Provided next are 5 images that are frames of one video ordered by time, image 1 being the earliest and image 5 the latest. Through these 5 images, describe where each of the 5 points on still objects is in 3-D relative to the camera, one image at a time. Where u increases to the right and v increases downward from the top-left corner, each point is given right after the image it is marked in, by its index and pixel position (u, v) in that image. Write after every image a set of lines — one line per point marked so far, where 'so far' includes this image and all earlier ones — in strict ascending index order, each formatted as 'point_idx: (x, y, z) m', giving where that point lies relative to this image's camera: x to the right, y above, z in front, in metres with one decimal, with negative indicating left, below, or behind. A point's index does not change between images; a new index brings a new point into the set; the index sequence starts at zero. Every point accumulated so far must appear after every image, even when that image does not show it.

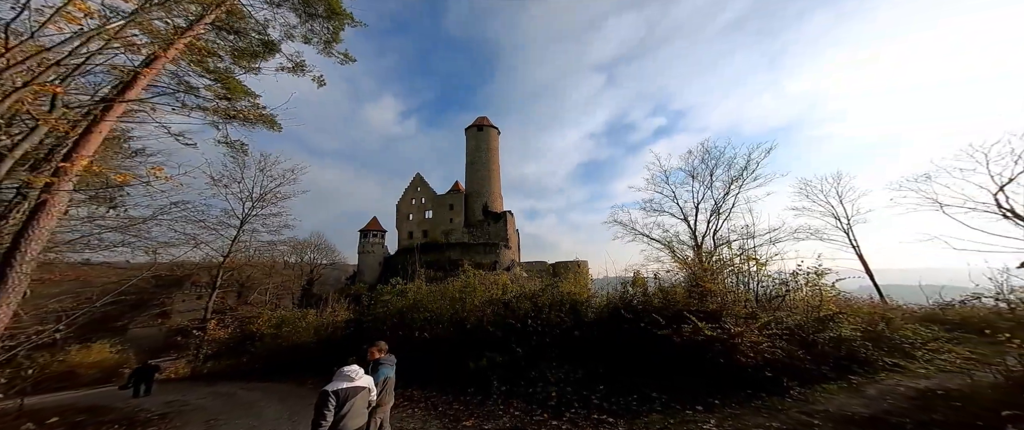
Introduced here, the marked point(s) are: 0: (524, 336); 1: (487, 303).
0: (+0.3, -2.9, +7.2) m
1: (-0.7, -2.3, +7.9) m
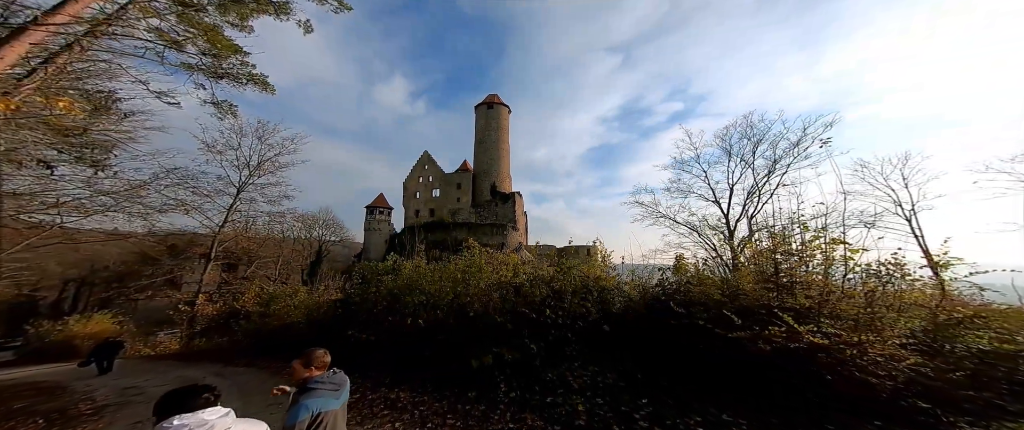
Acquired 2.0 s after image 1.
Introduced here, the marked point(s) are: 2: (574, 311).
0: (+0.6, -2.2, +5.8) m
1: (-0.4, -1.5, +6.5) m
2: (+1.1, -1.8, +5.7) m
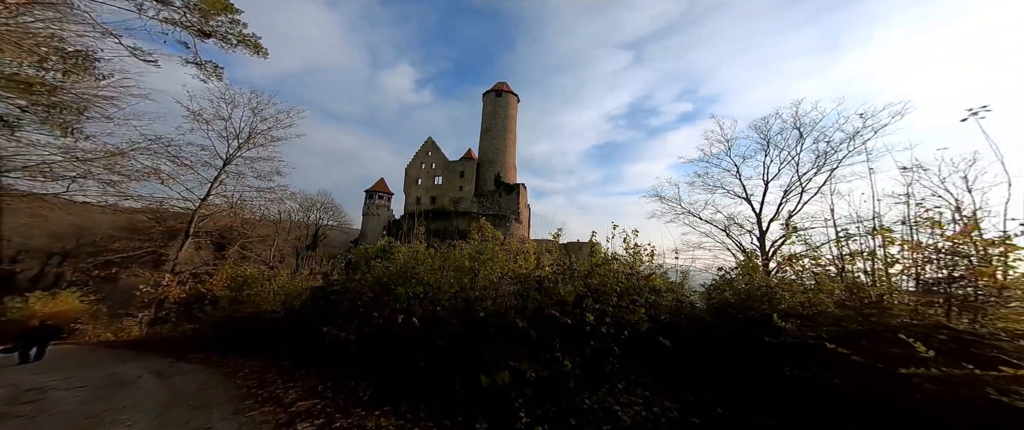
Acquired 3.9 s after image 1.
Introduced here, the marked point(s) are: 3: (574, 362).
0: (+0.9, -1.7, +4.3) m
1: (0.0, -1.1, +5.0) m
2: (+1.5, -1.4, +4.2) m
3: (+0.8, -2.0, +4.1) m
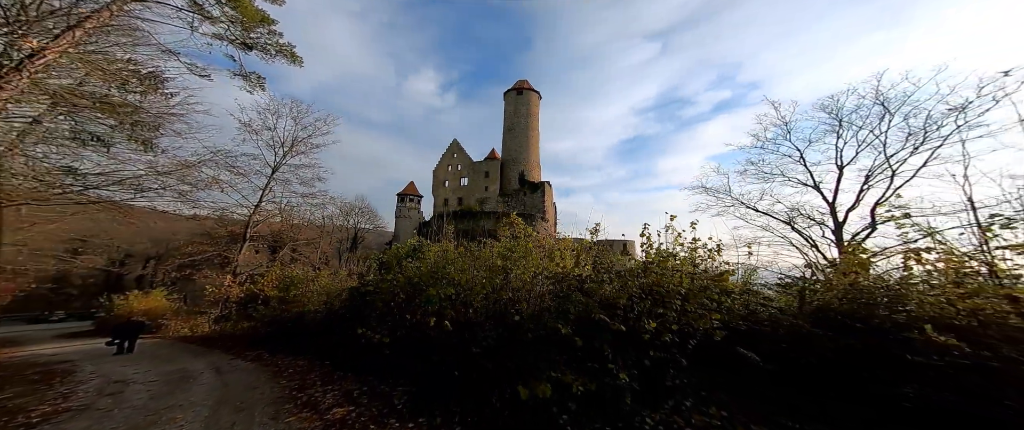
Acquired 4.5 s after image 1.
0: (+1.4, -1.6, +3.7) m
1: (+0.6, -1.0, +4.5) m
2: (+2.0, -1.3, +3.6) m
3: (+1.3, -1.9, +3.6) m
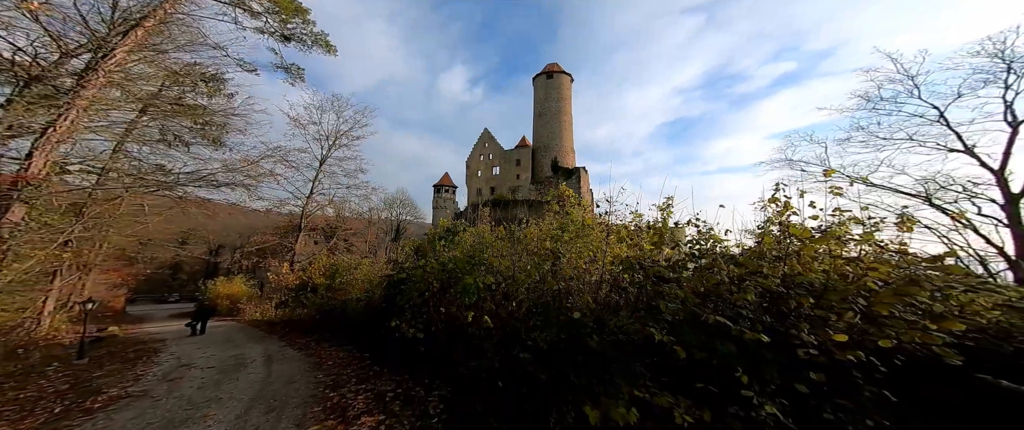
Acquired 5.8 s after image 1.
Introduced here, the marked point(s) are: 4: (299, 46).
0: (+2.0, -1.3, +2.5) m
1: (+1.3, -0.6, +3.4) m
2: (+2.6, -0.9, +2.3) m
3: (+1.9, -1.5, +2.4) m
4: (-6.2, +5.1, +8.8) m
